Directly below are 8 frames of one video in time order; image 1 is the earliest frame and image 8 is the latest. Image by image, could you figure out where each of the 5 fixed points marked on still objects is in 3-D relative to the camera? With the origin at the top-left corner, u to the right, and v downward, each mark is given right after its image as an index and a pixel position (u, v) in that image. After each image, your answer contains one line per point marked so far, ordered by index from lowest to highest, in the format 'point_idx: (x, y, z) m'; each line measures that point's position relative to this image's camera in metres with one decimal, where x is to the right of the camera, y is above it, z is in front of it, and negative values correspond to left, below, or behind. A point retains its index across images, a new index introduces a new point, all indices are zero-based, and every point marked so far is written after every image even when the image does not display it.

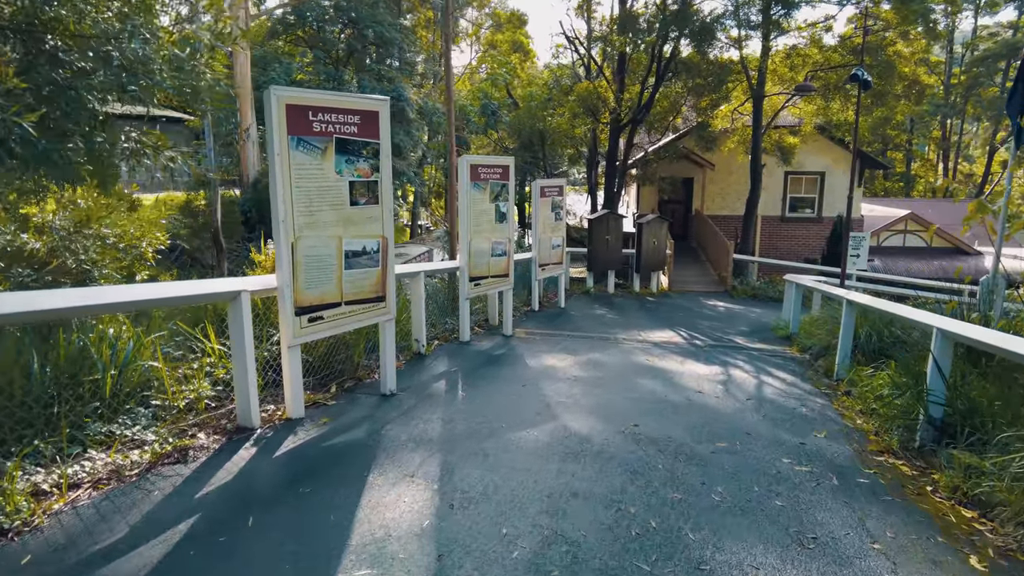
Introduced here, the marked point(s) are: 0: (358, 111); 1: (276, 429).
0: (-1.0, +1.1, +4.2) m
1: (-1.4, -0.8, +3.9) m
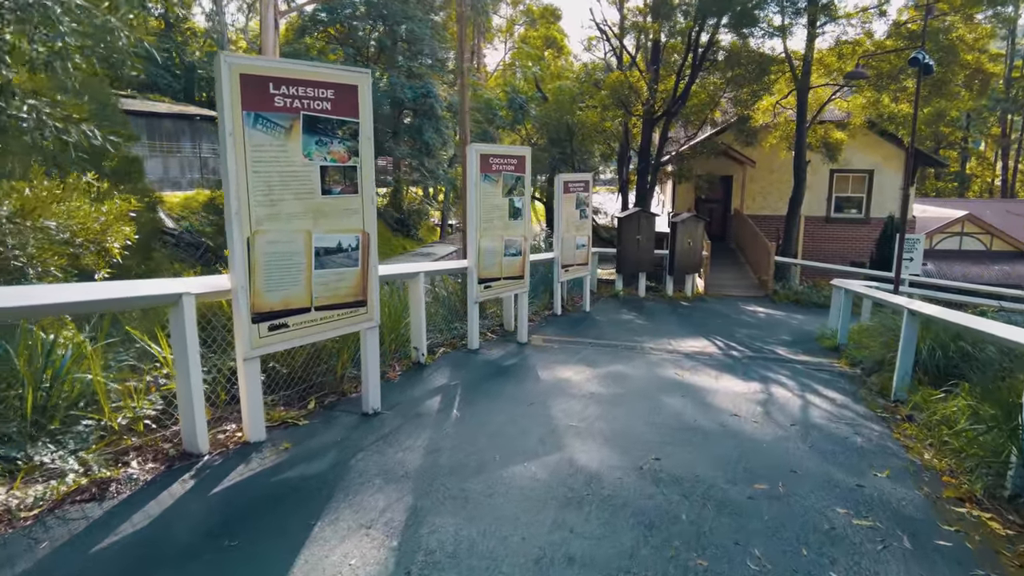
0: (-1.0, +1.1, +3.6) m
1: (-1.4, -0.8, +3.3) m
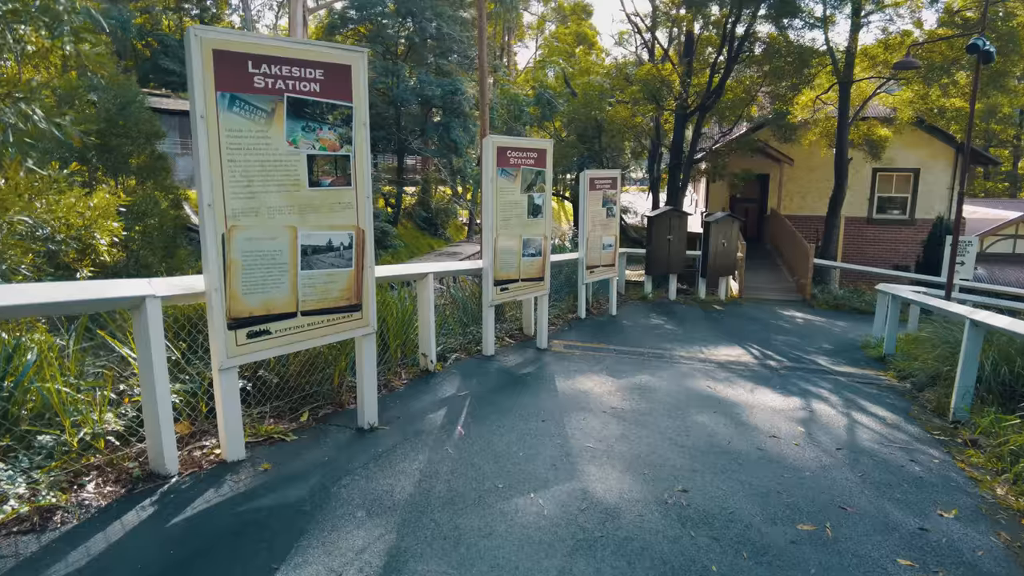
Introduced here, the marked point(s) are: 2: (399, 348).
0: (-0.9, +1.1, +3.2) m
1: (-1.4, -0.9, +3.0) m
2: (-0.9, -0.5, +5.0) m
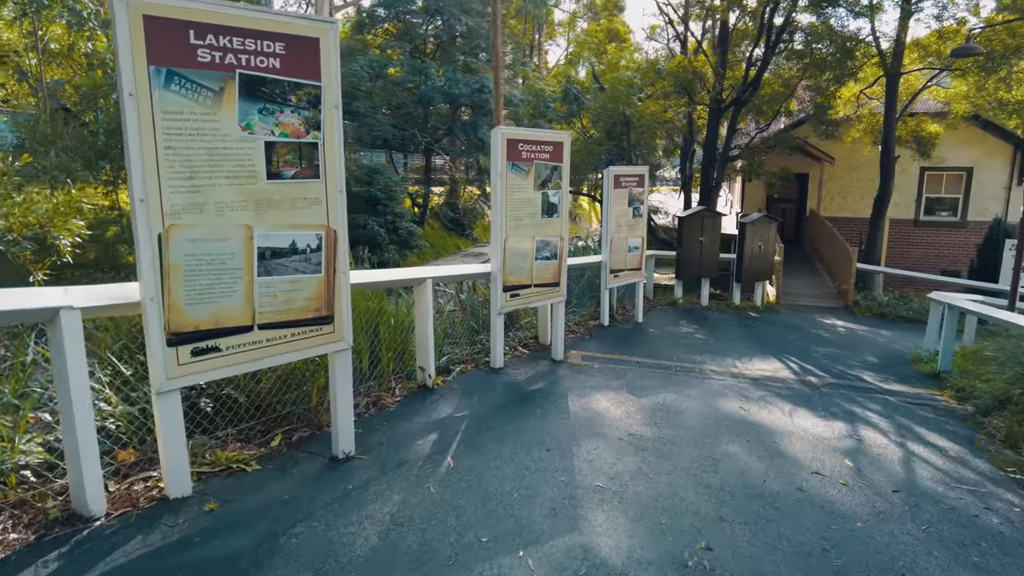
0: (-1.0, +1.1, +2.8) m
1: (-1.5, -0.9, +2.5) m
2: (-0.8, -0.5, +4.5) m
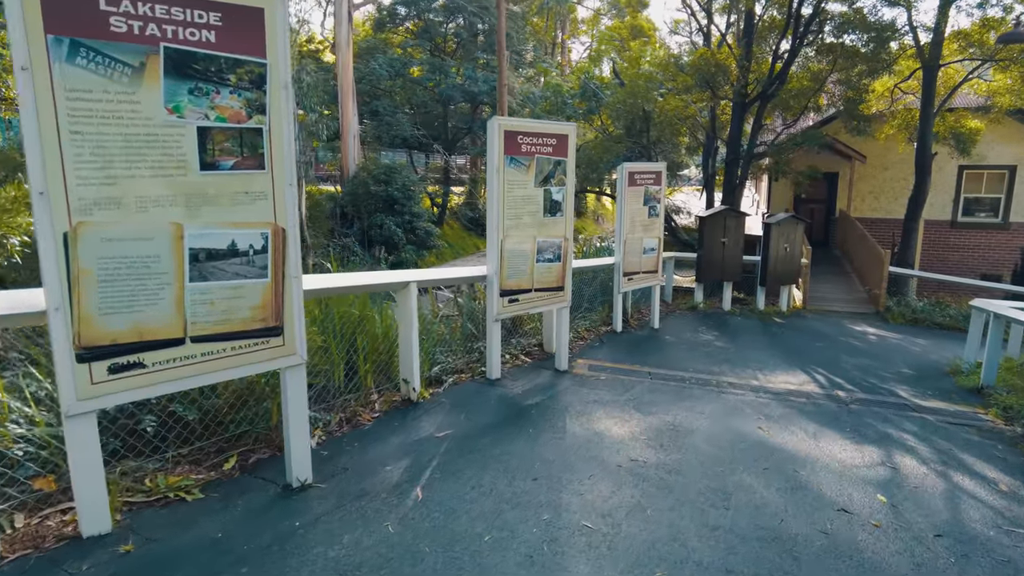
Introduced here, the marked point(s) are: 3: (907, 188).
0: (-1.1, +1.0, +2.4) m
1: (-1.6, -0.9, +2.2) m
2: (-0.9, -0.5, +4.1) m
3: (+8.9, +2.2, +14.7) m
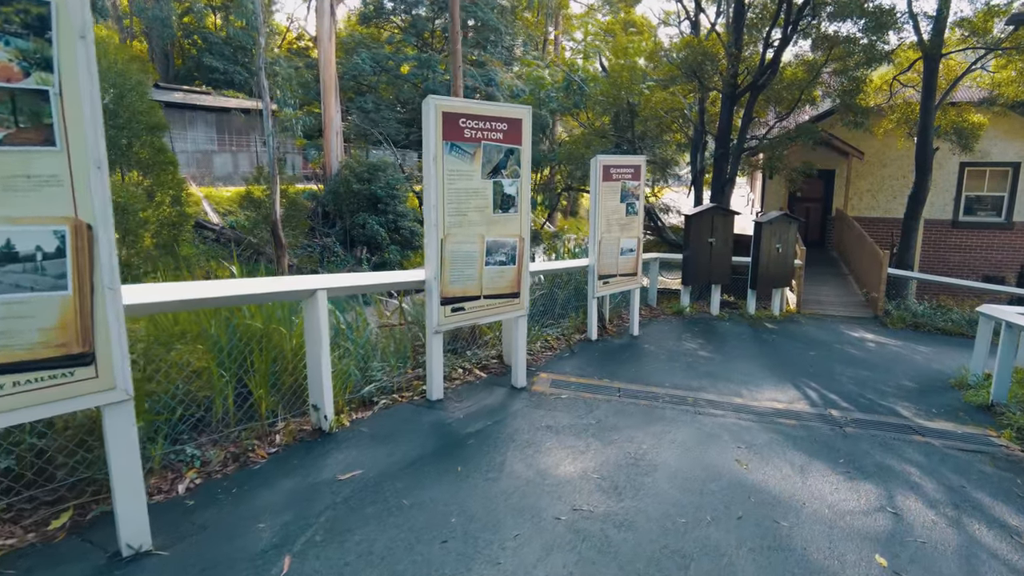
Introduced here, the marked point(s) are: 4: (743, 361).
0: (-1.4, +1.0, +1.7) m
1: (-2.0, -1.0, +1.5) m
2: (-1.2, -0.6, +3.5) m
3: (+8.5, +2.2, +14.1) m
4: (+2.4, -0.7, +6.7) m
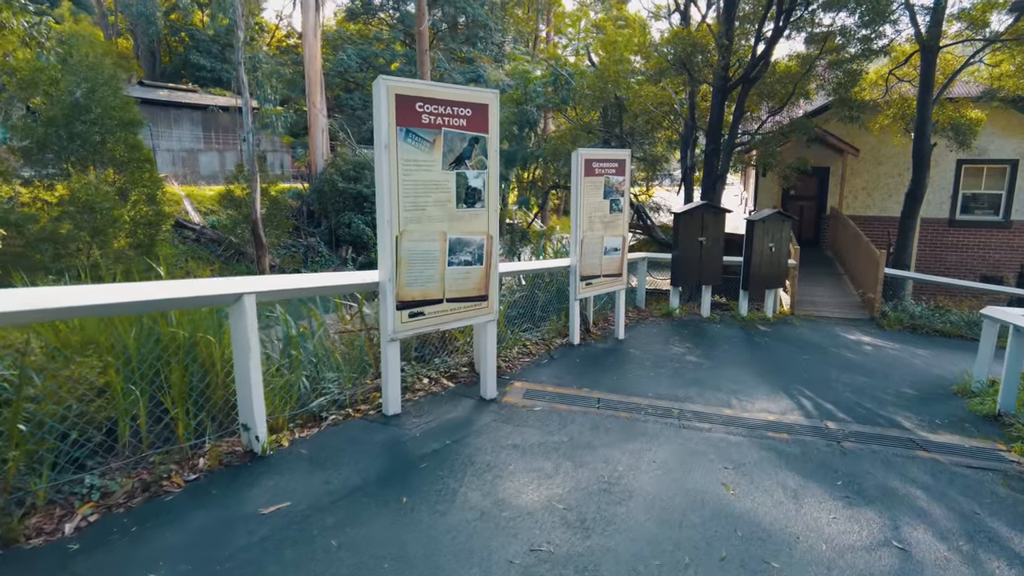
0: (-1.6, +1.0, +1.3) m
1: (-2.2, -1.0, +1.1) m
2: (-1.4, -0.6, +3.0) m
3: (+8.2, +2.2, +13.7) m
4: (+2.1, -0.8, +6.3) m
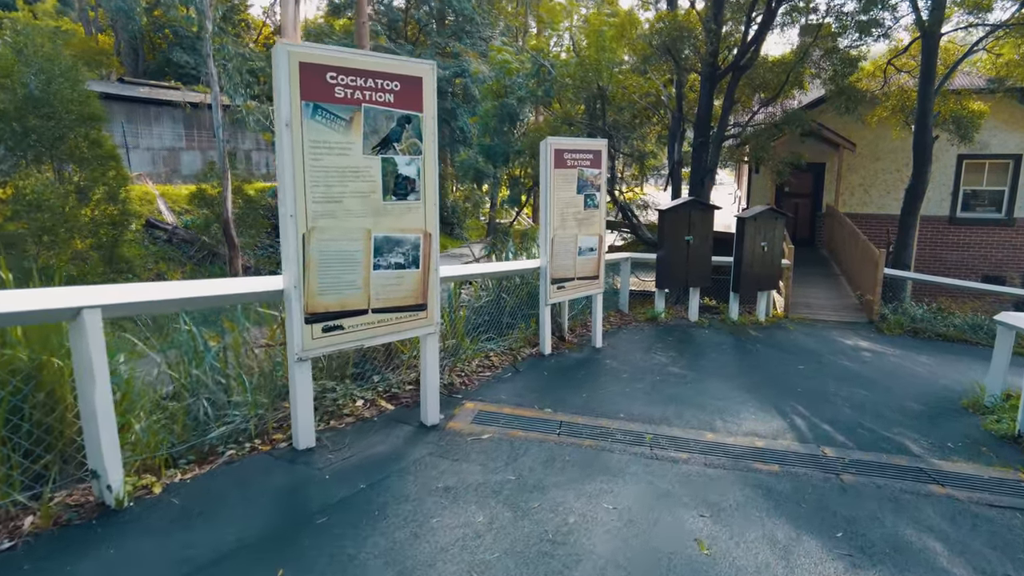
0: (-1.9, +0.9, +0.7) m
1: (-2.5, -1.0, +0.4) m
2: (-1.7, -0.6, +2.4) m
3: (+7.8, +2.2, +13.2) m
4: (+1.8, -0.8, +5.7) m
